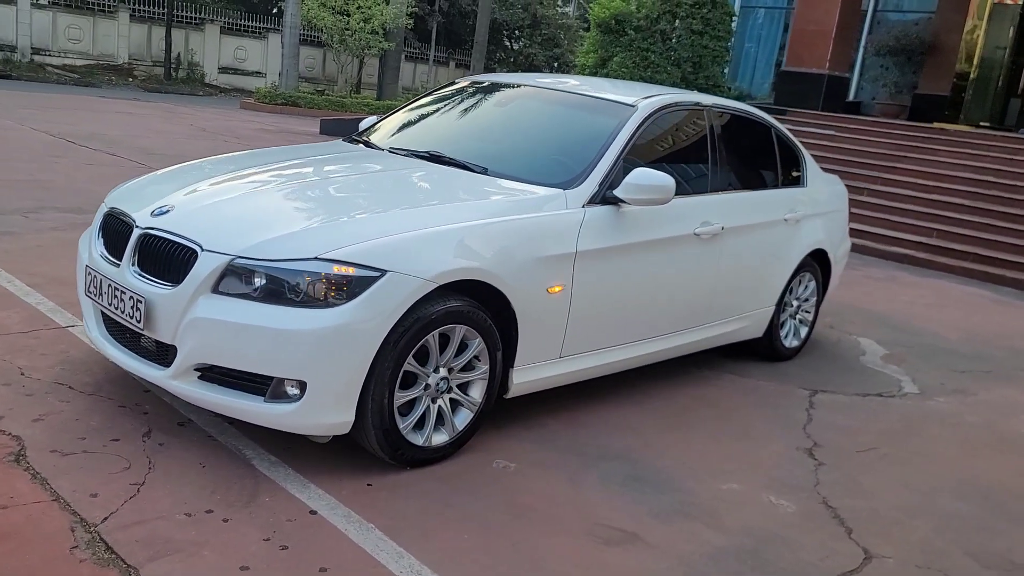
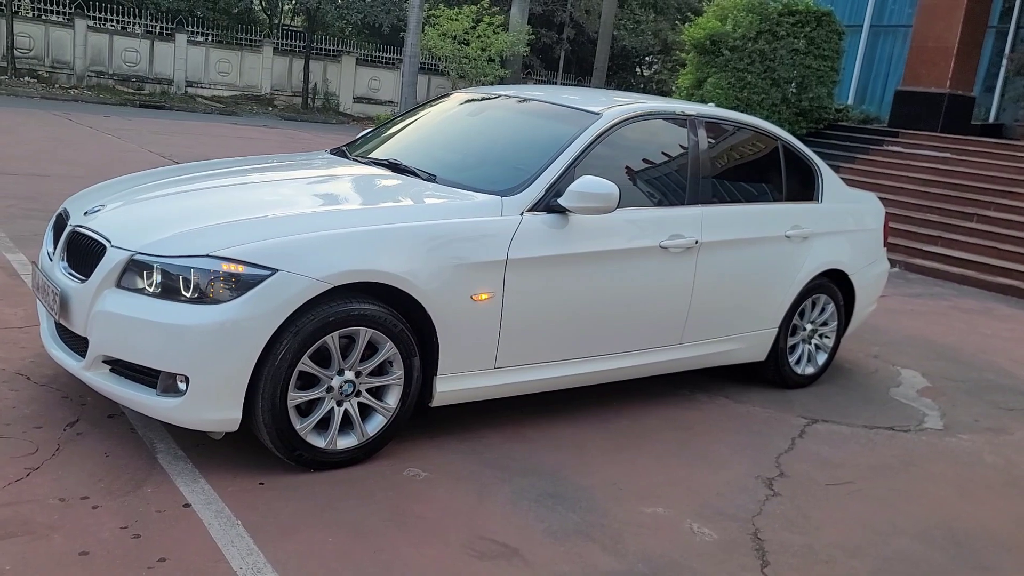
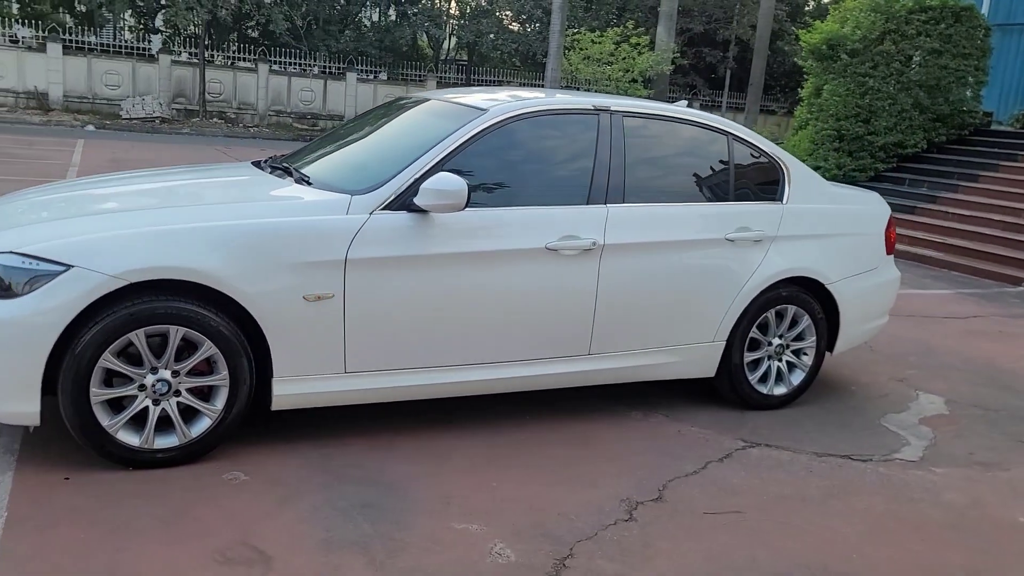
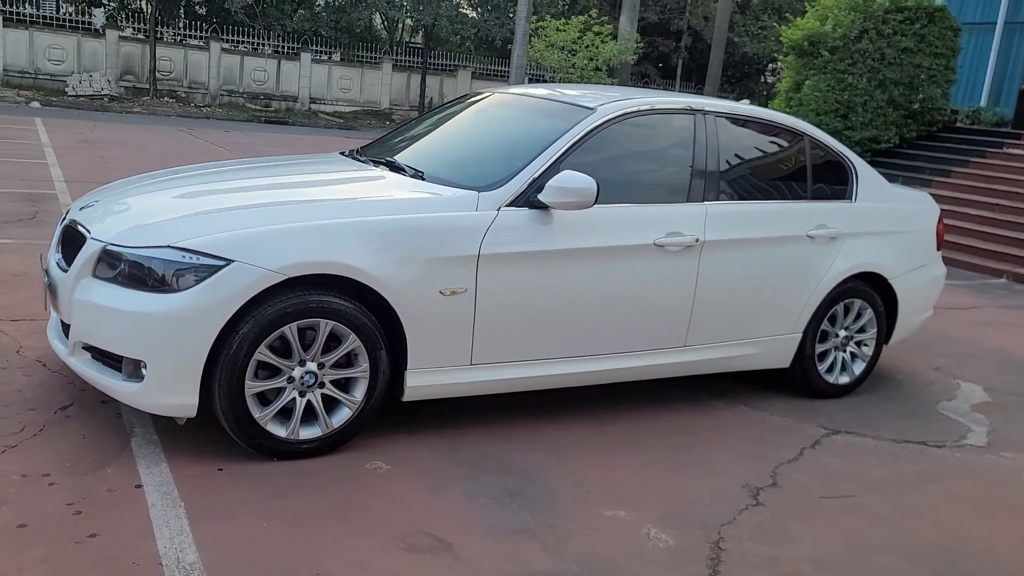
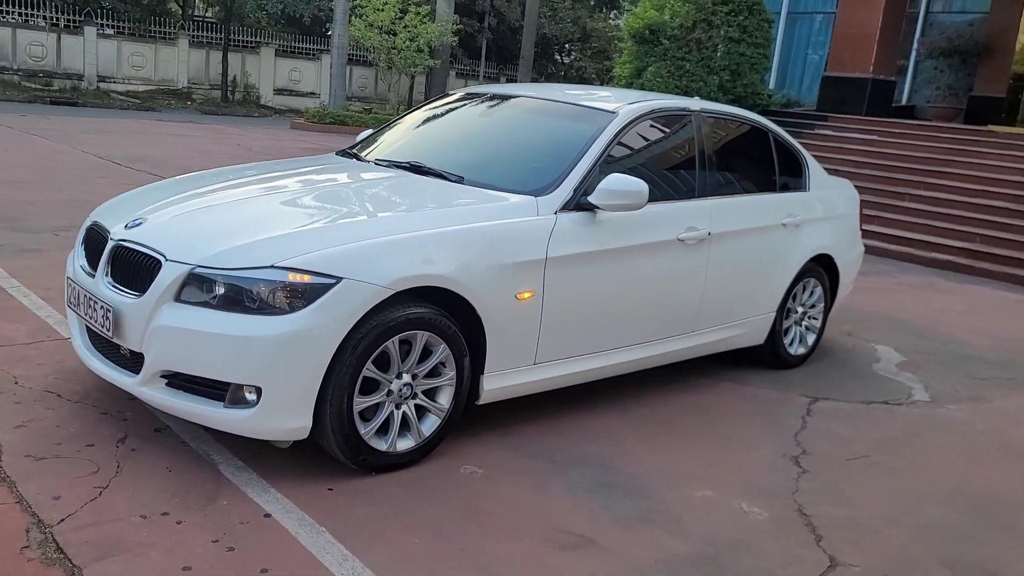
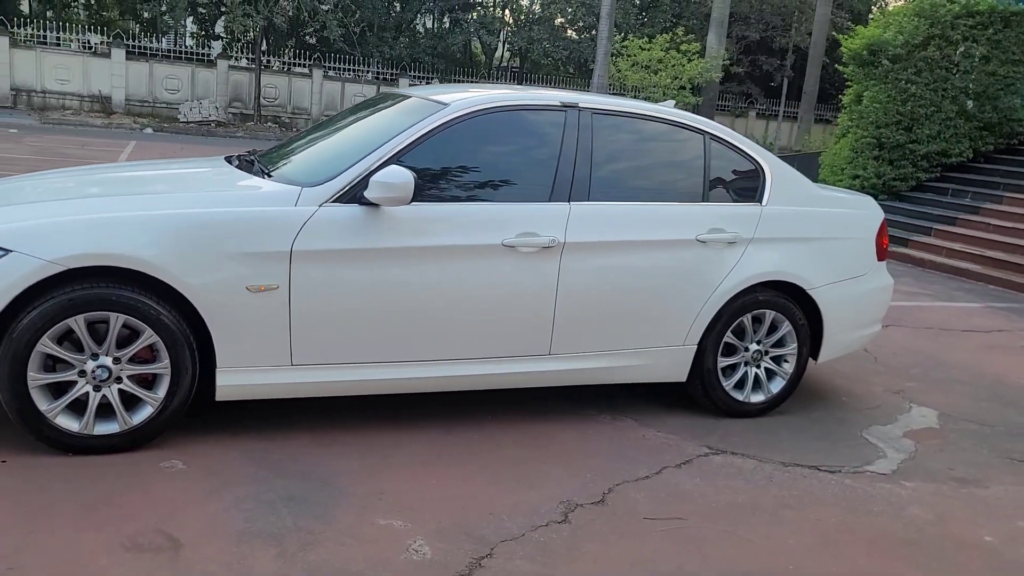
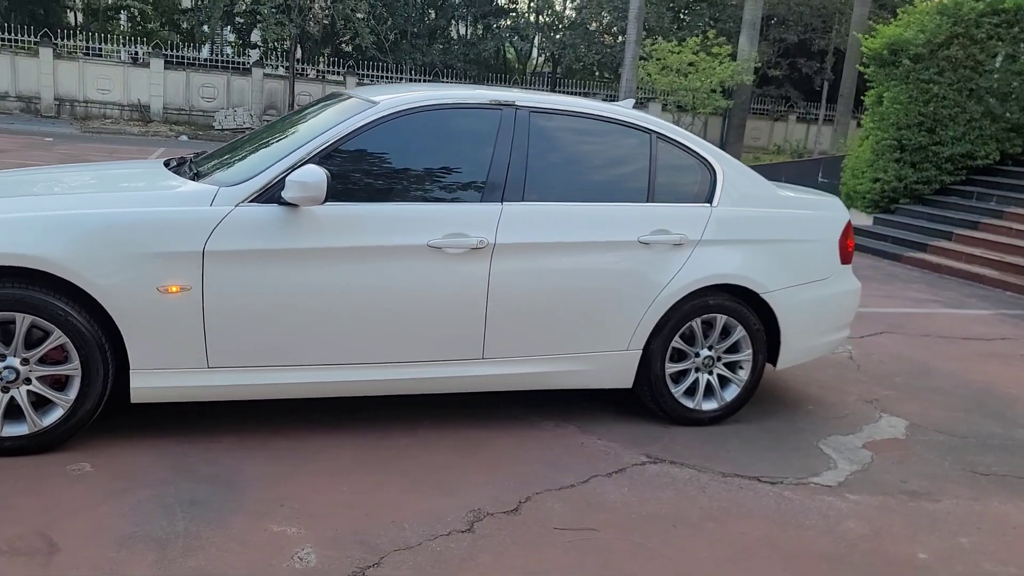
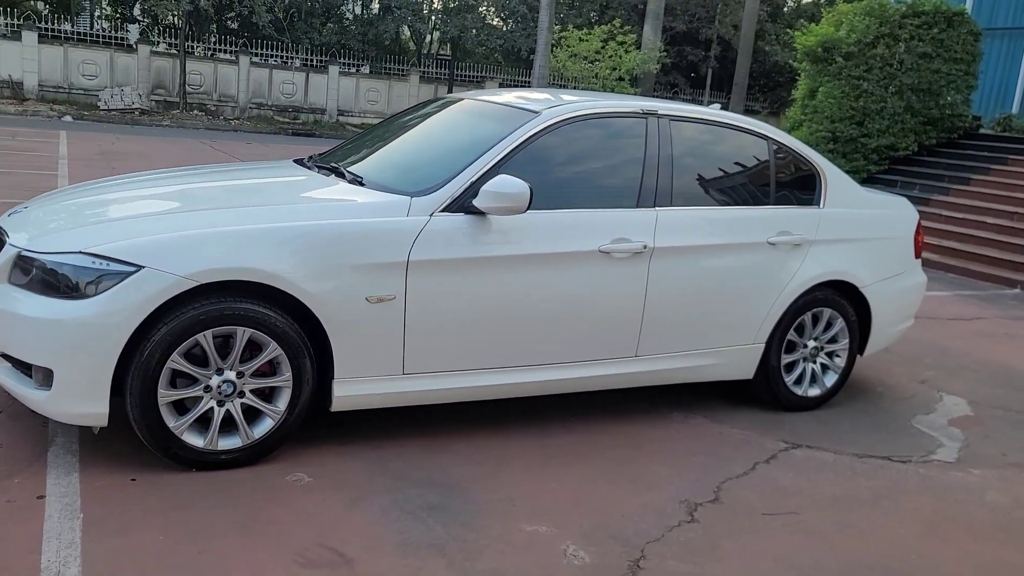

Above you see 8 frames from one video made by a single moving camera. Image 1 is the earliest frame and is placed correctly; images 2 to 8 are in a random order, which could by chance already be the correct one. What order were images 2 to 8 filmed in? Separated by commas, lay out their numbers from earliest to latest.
5, 2, 4, 8, 3, 6, 7
